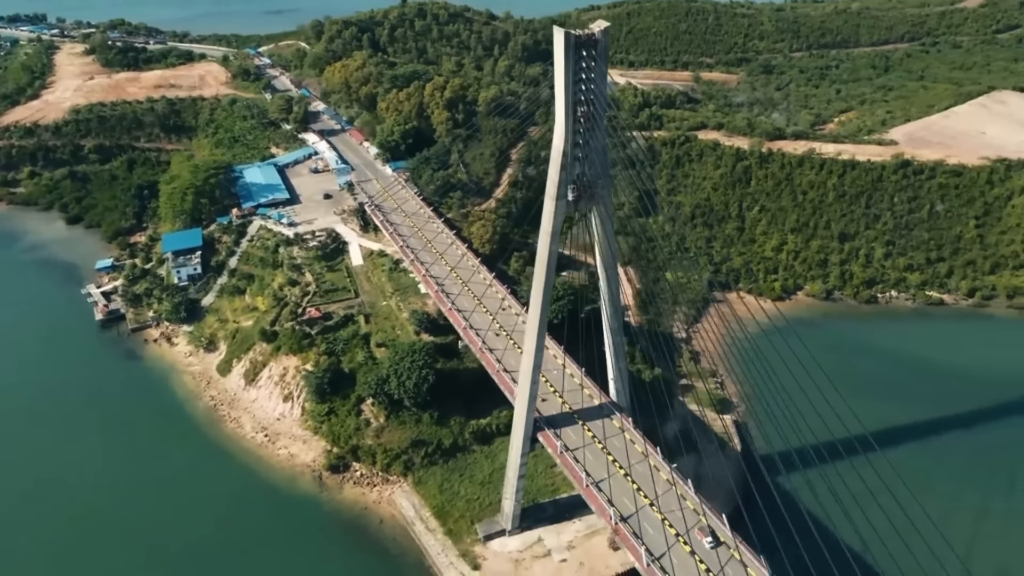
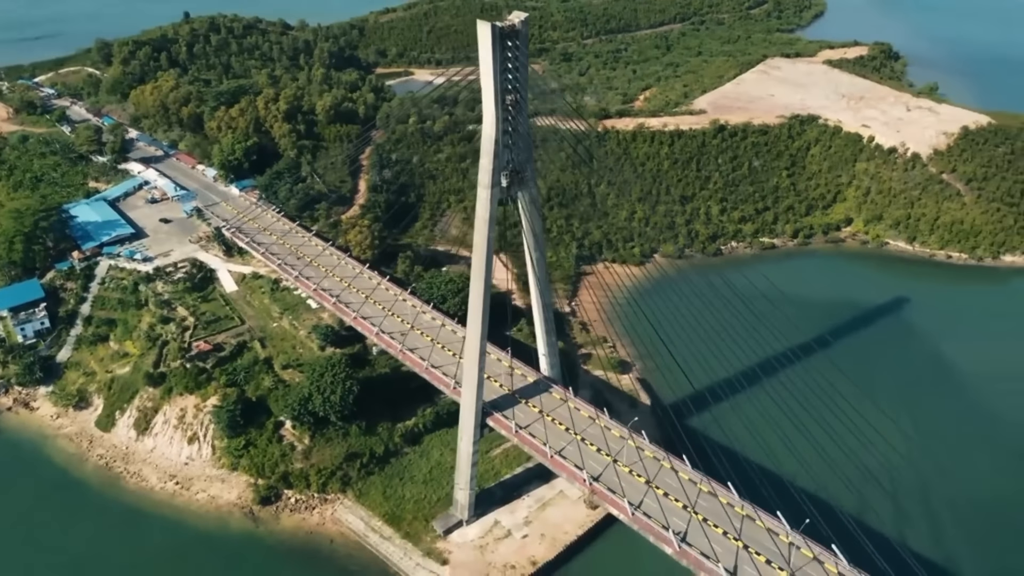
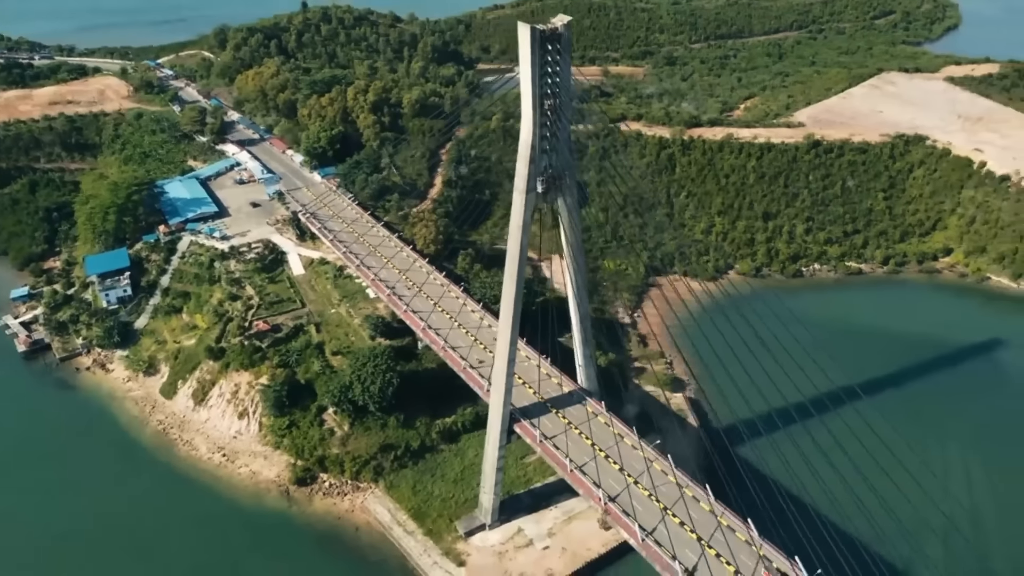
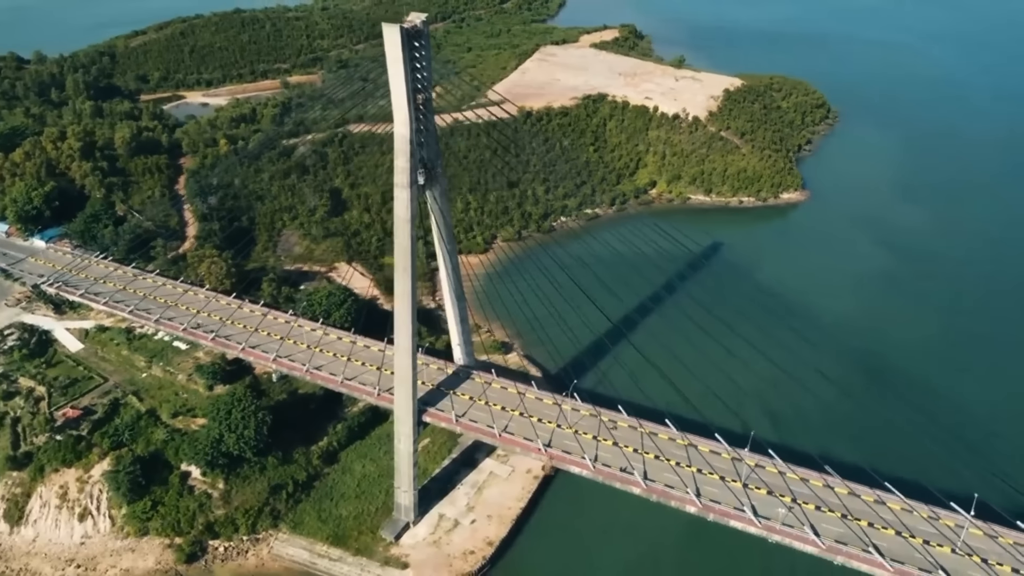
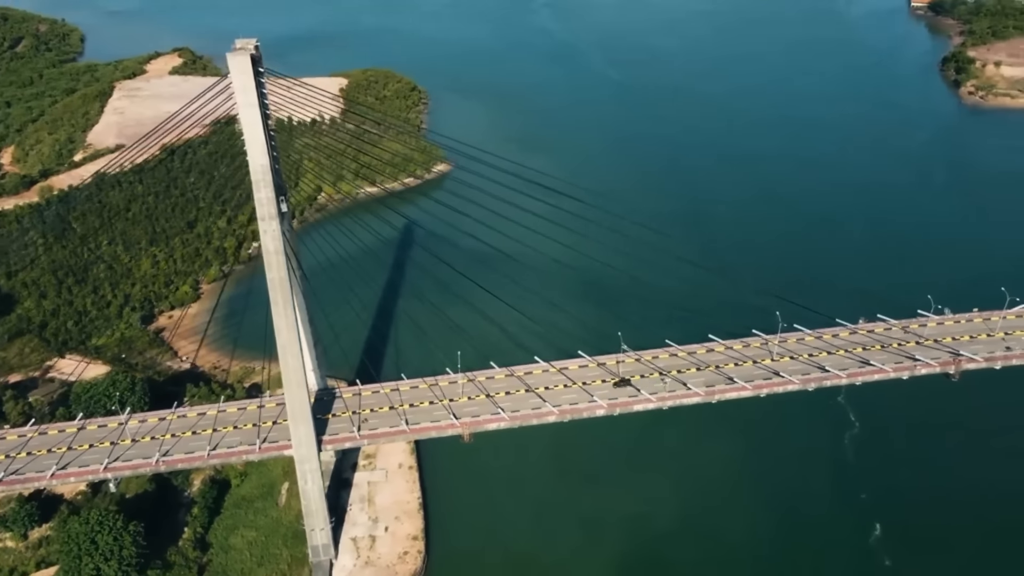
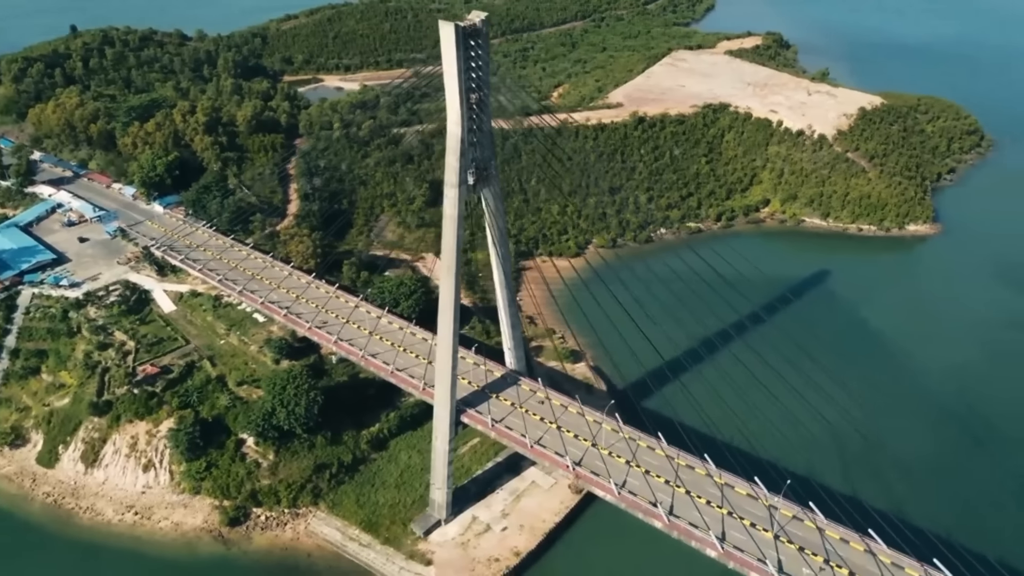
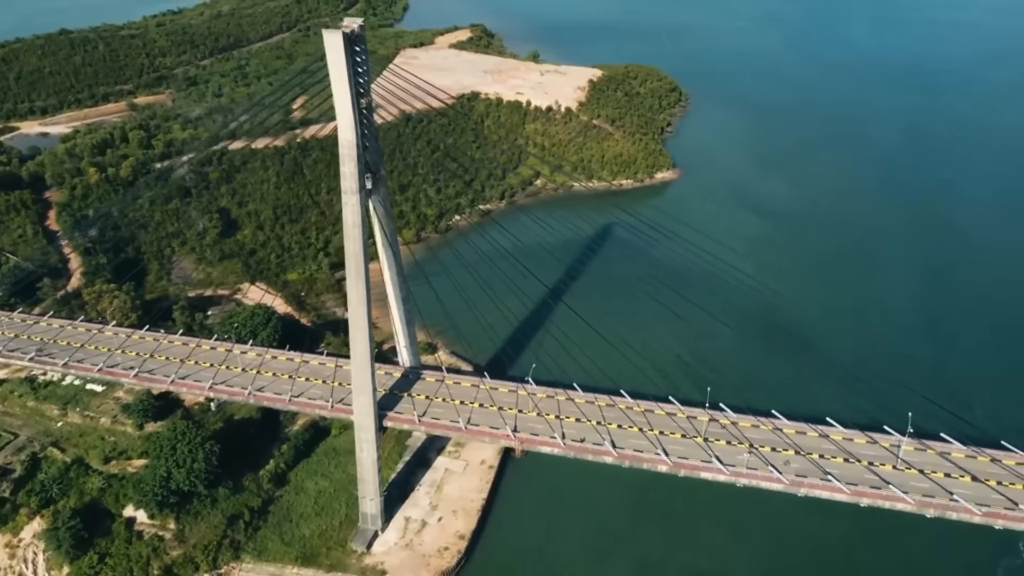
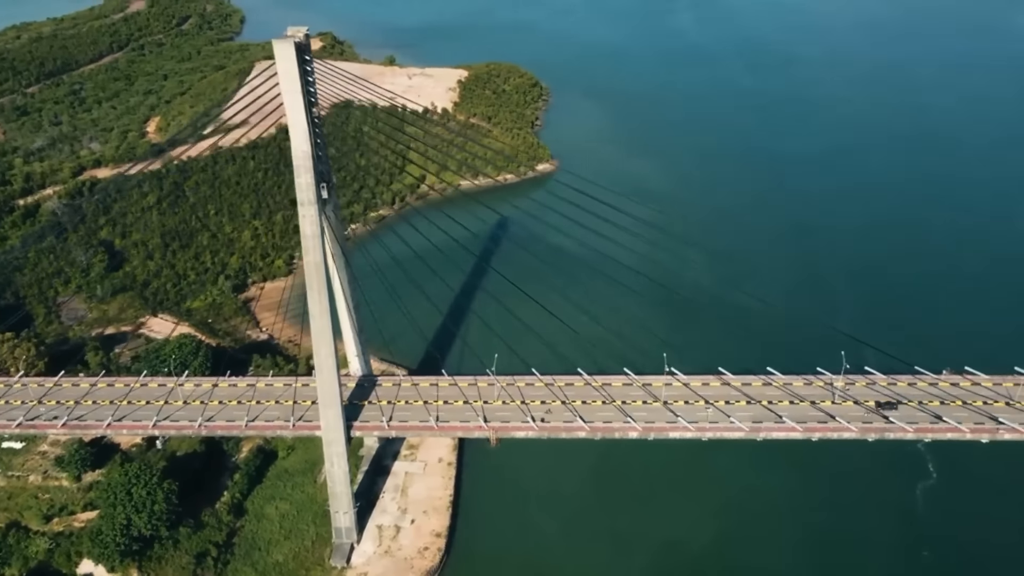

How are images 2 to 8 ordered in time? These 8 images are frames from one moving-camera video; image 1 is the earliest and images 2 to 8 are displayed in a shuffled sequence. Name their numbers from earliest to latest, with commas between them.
3, 2, 6, 4, 7, 8, 5
